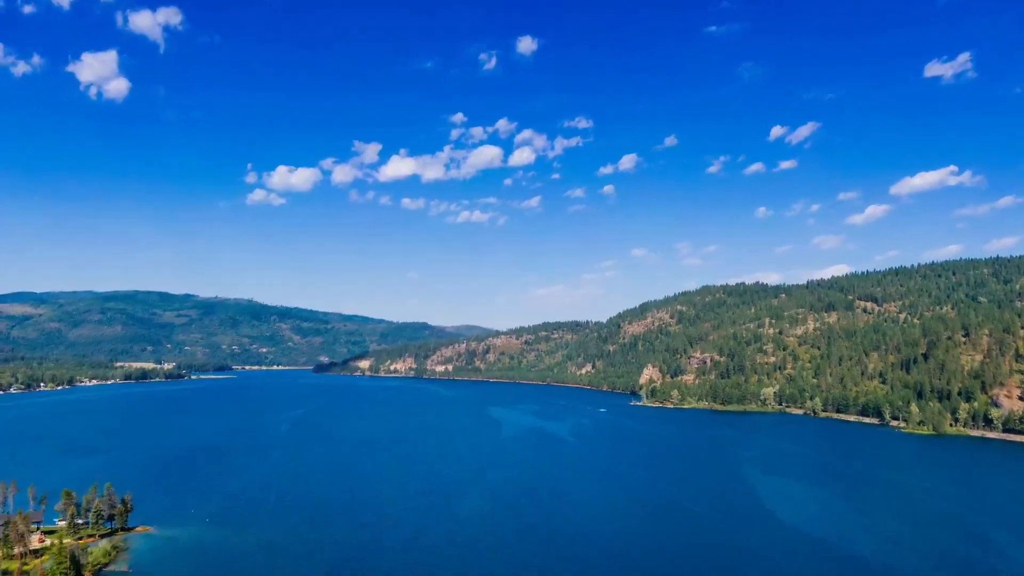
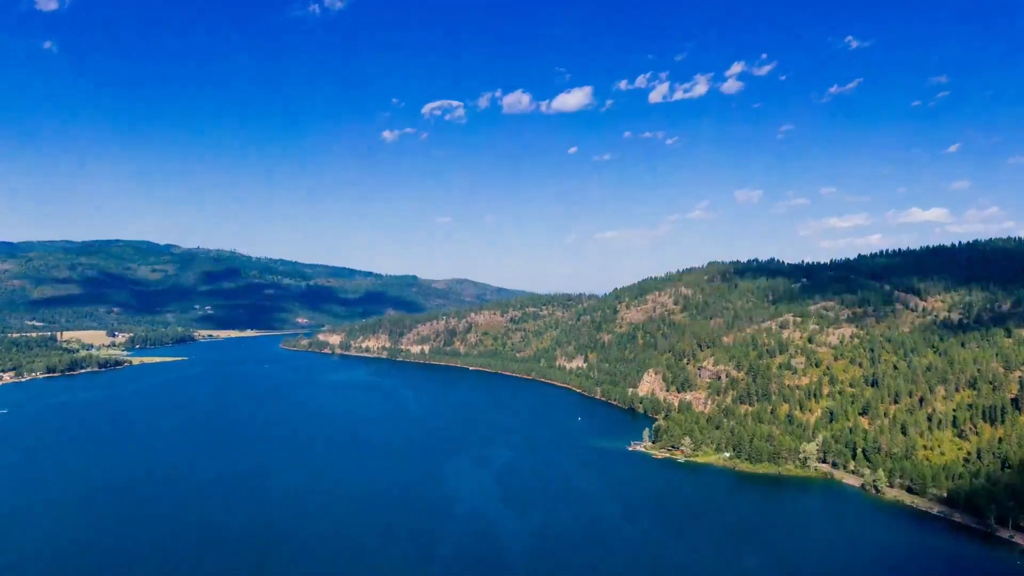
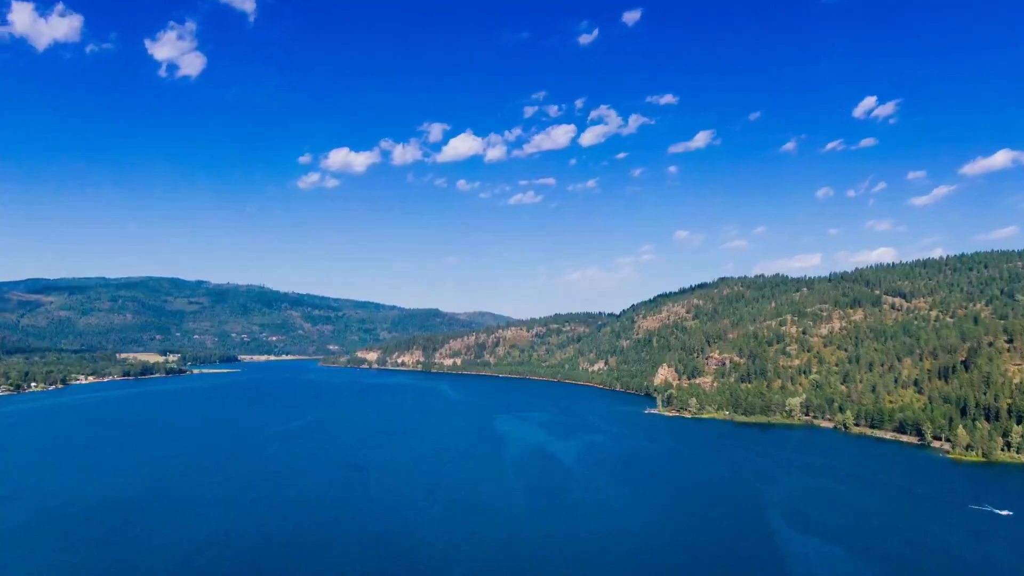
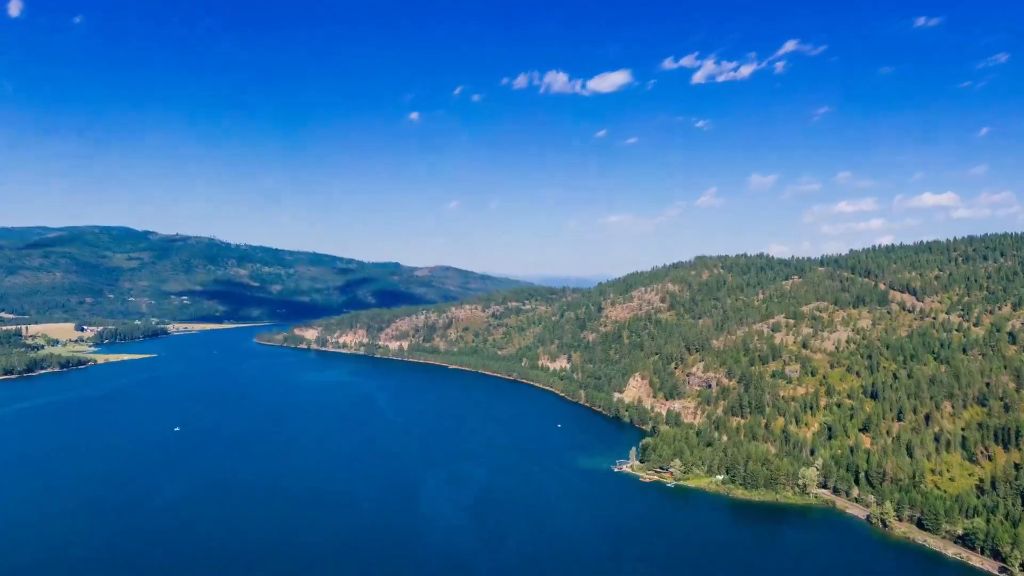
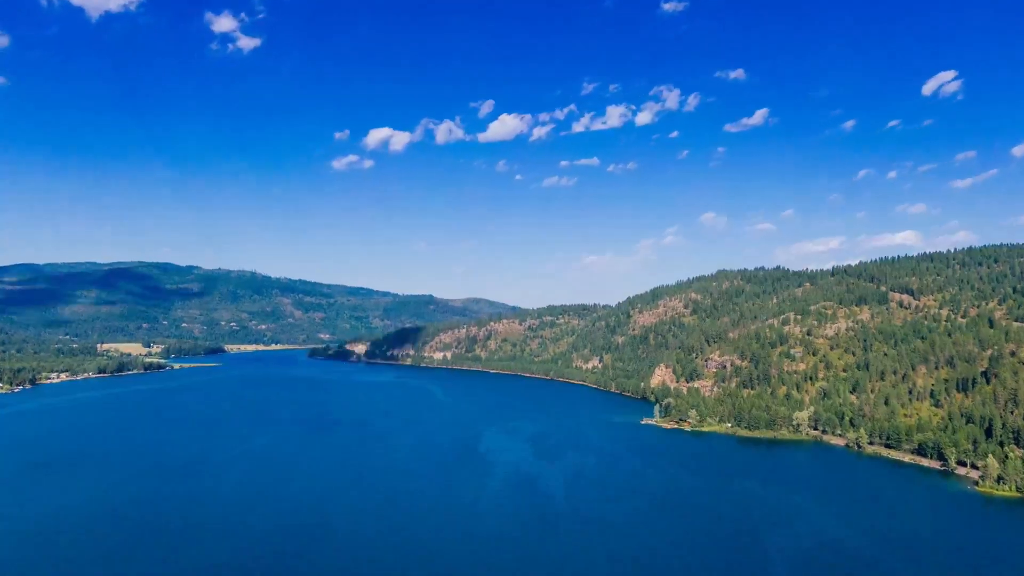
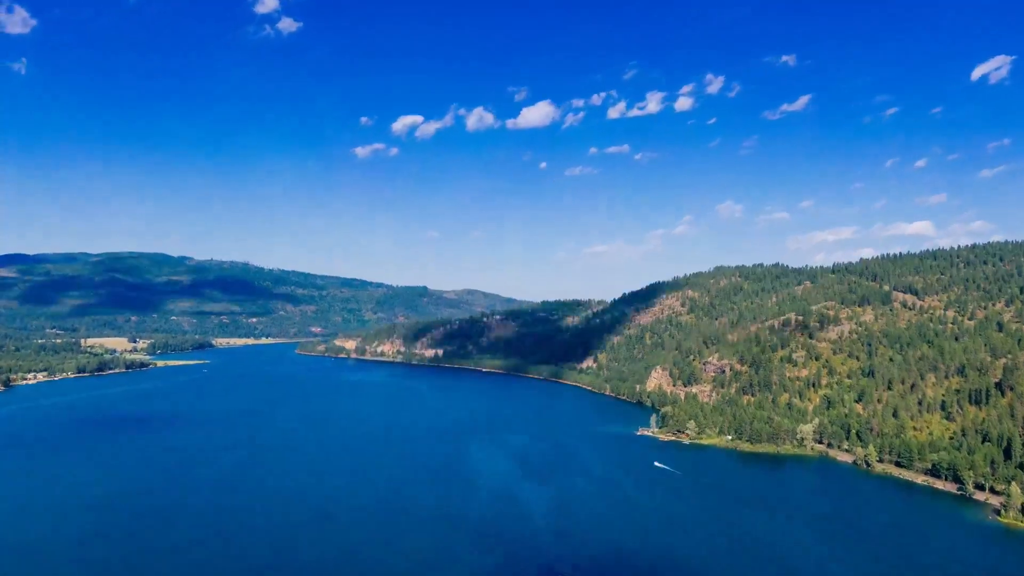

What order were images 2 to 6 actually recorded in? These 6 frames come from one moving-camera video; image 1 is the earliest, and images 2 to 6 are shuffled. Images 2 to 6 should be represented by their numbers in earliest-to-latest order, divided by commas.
3, 5, 6, 2, 4
